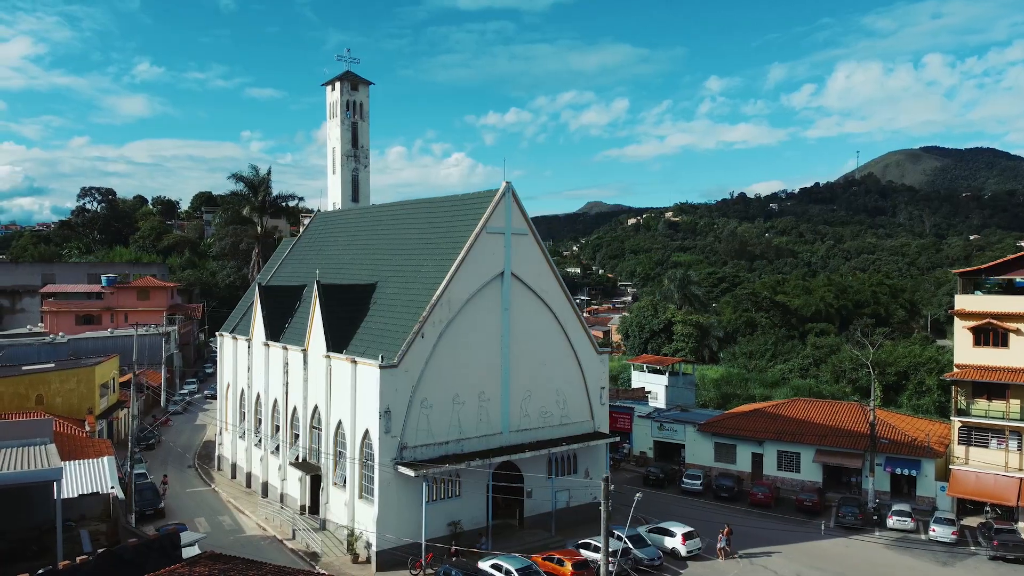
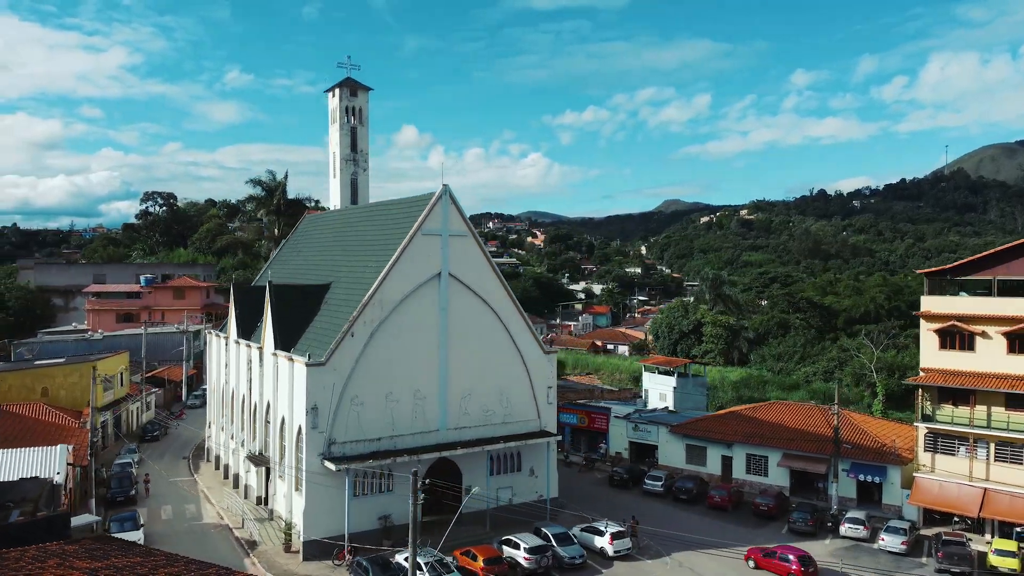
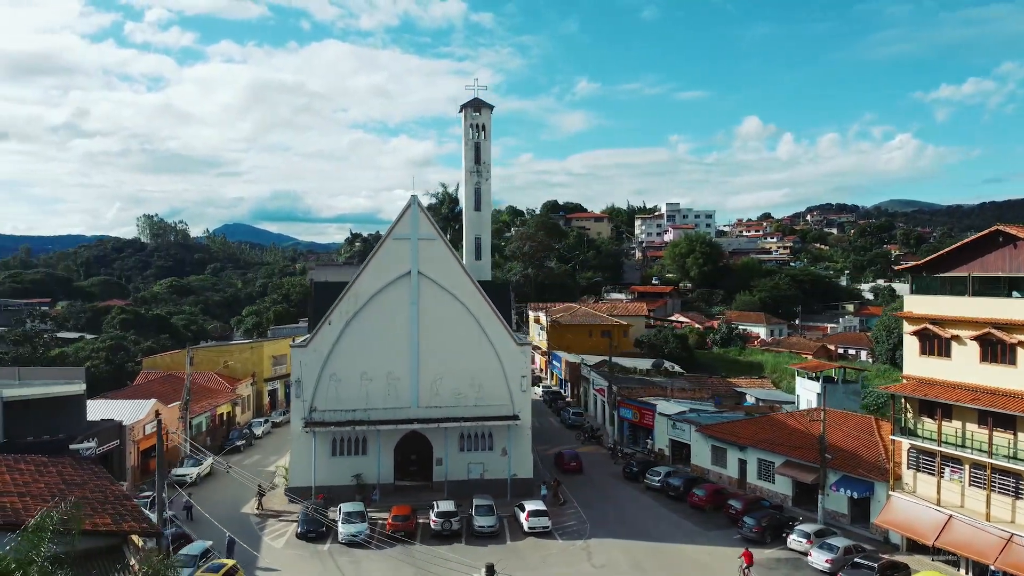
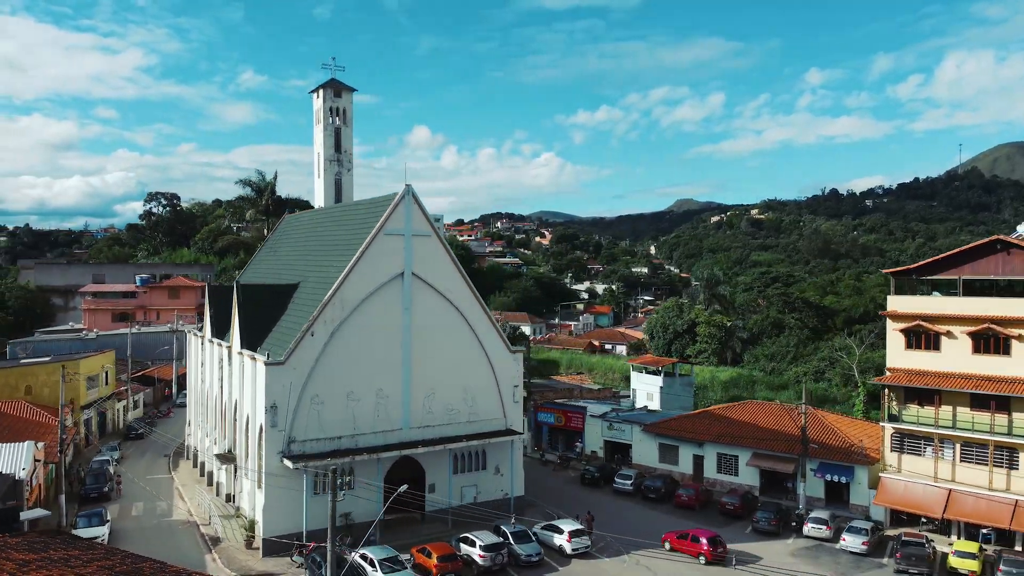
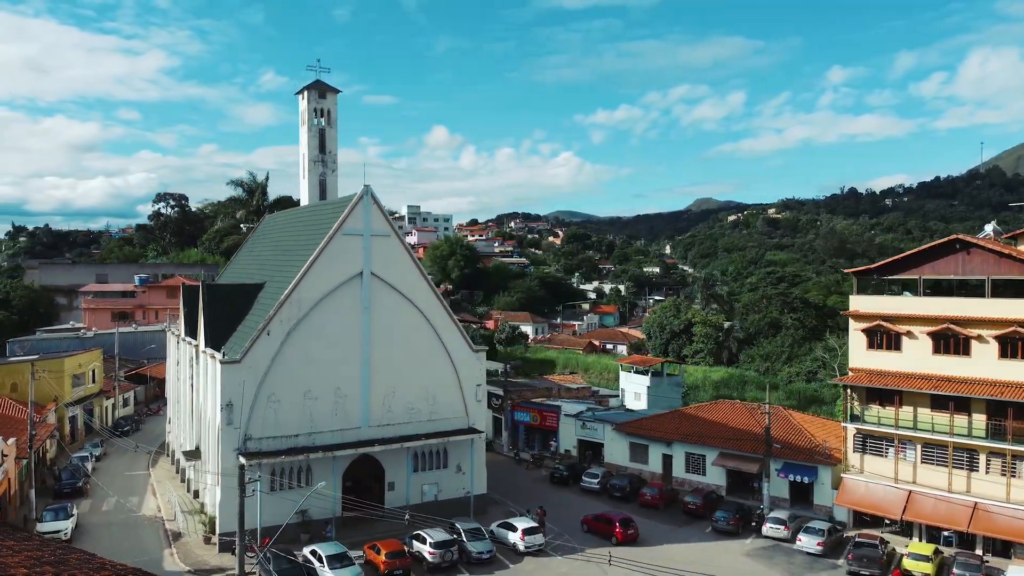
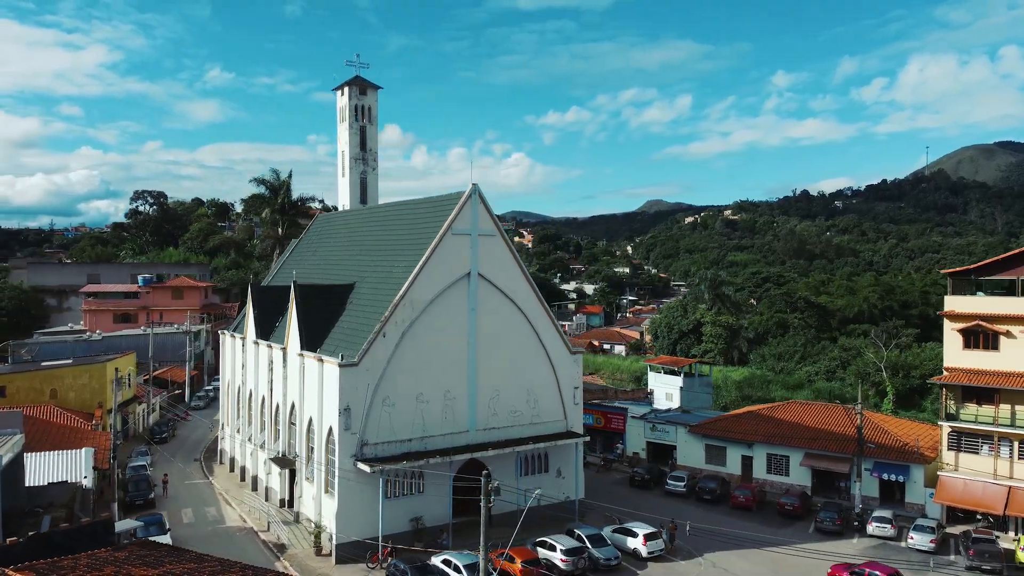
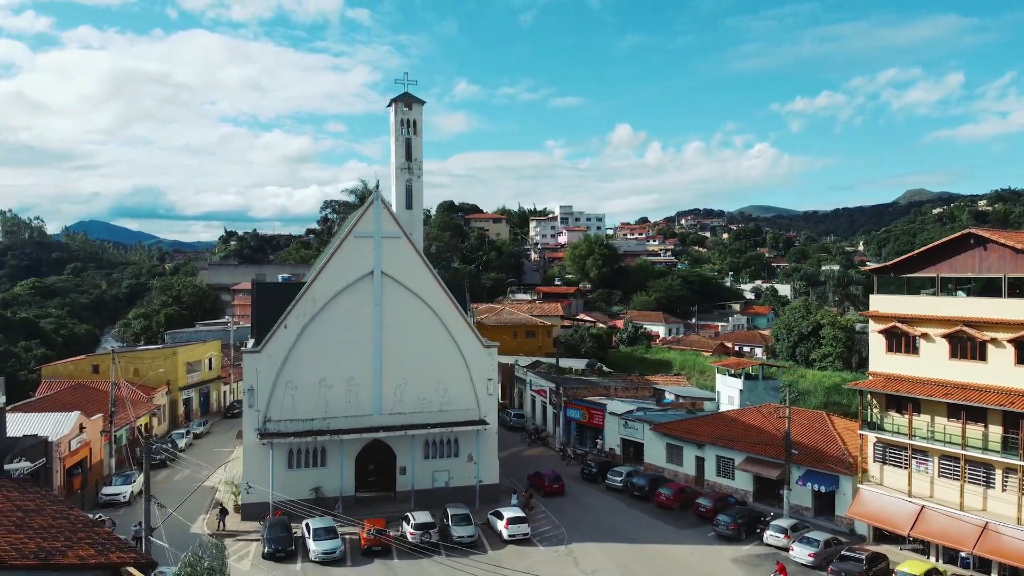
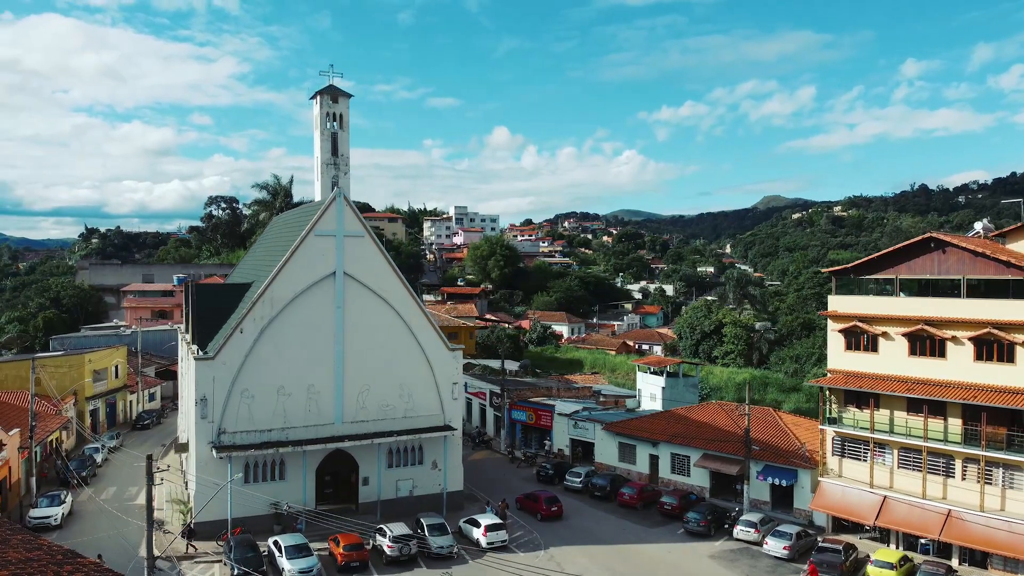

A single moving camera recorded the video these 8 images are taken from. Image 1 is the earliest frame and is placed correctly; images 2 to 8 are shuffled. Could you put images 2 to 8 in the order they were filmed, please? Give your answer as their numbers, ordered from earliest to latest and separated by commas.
6, 2, 4, 5, 8, 7, 3
